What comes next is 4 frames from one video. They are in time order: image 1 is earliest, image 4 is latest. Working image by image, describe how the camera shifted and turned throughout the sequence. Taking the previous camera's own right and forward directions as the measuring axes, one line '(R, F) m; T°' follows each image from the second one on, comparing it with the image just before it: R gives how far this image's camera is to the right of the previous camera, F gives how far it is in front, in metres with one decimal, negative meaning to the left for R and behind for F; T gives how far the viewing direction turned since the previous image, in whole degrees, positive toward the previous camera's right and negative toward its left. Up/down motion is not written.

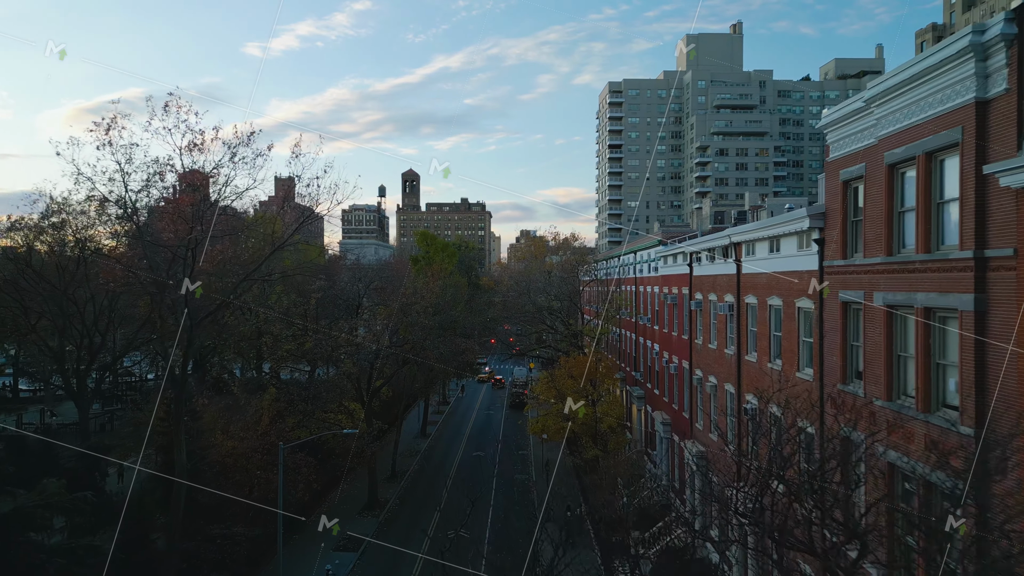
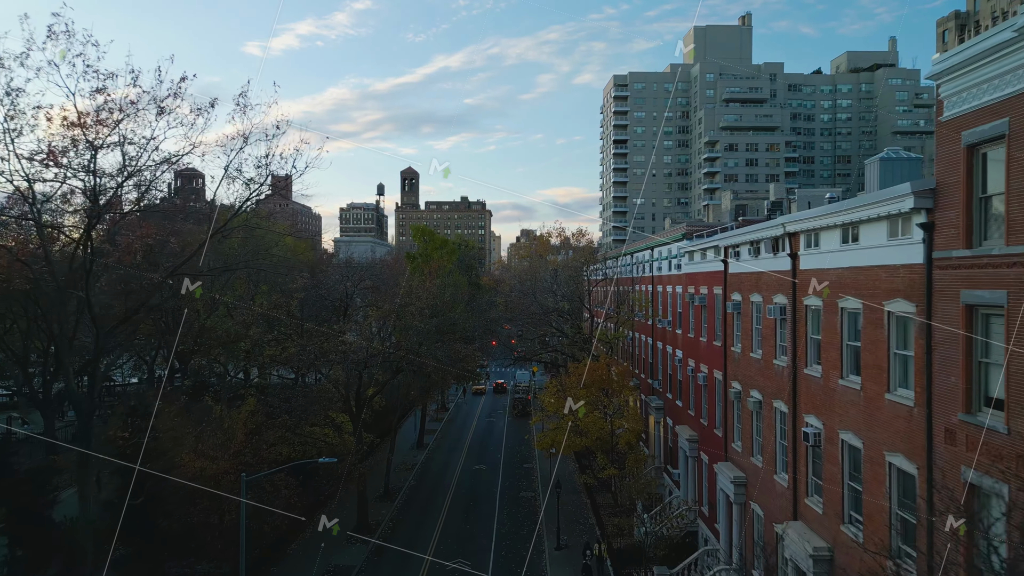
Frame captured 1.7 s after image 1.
(-0.3, +2.9) m; 0°
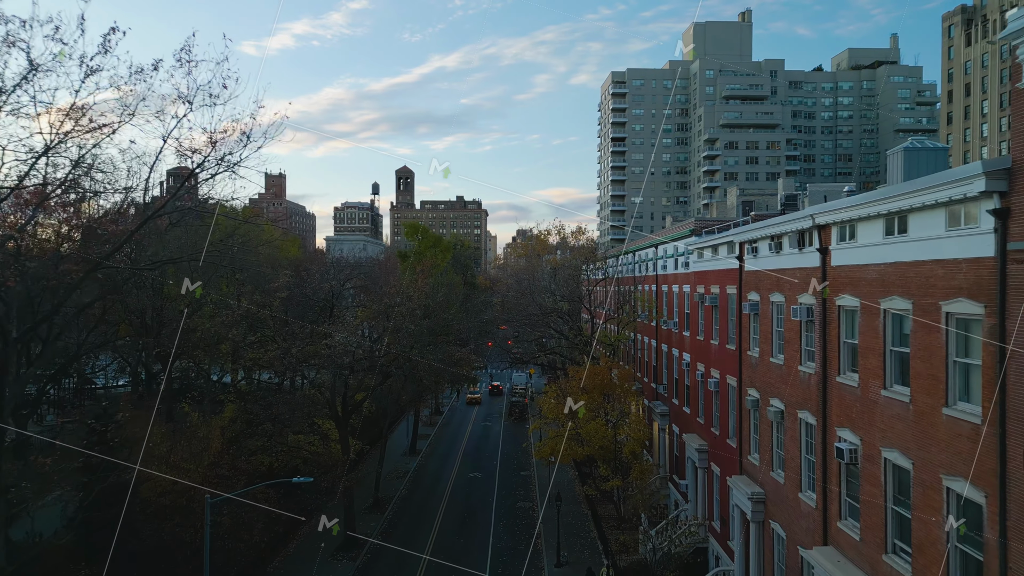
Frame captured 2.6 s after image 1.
(0.0, +1.5) m; 0°
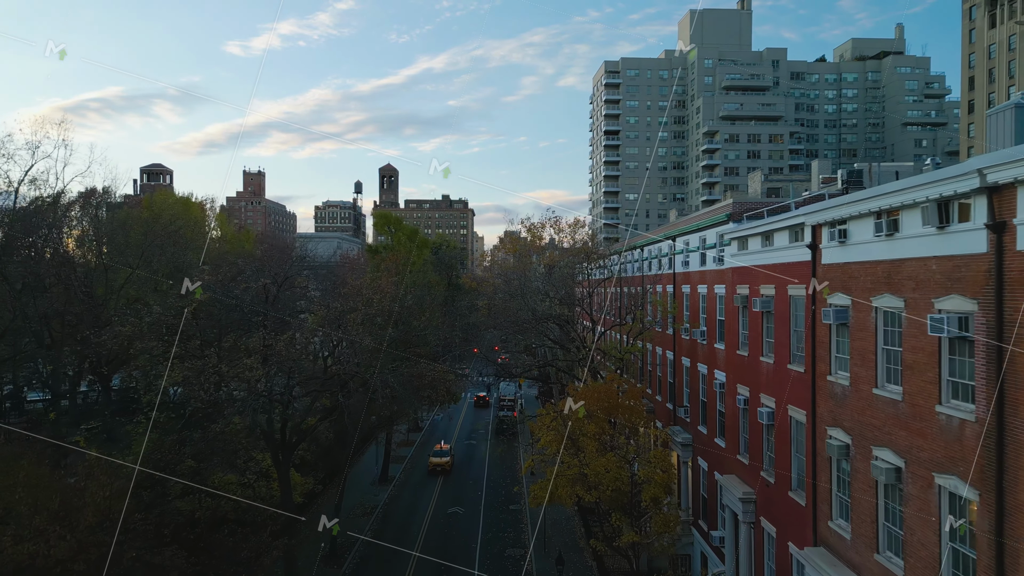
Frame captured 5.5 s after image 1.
(0.0, +5.1) m; +1°
